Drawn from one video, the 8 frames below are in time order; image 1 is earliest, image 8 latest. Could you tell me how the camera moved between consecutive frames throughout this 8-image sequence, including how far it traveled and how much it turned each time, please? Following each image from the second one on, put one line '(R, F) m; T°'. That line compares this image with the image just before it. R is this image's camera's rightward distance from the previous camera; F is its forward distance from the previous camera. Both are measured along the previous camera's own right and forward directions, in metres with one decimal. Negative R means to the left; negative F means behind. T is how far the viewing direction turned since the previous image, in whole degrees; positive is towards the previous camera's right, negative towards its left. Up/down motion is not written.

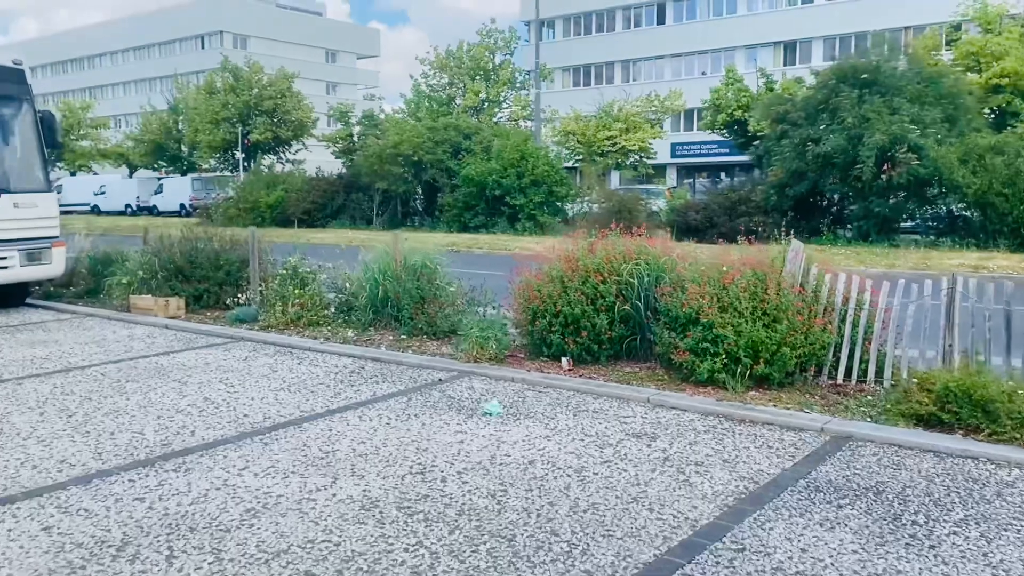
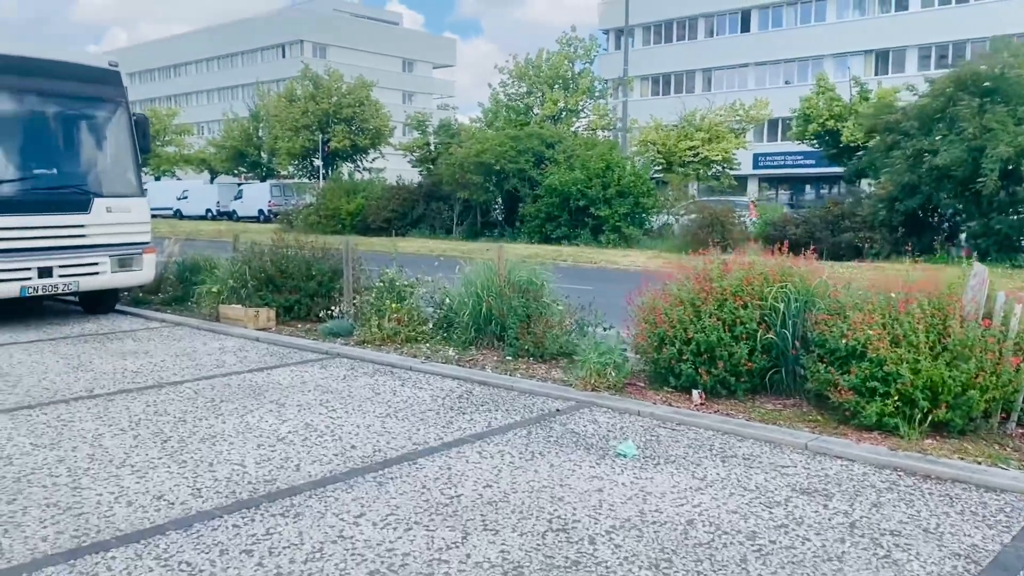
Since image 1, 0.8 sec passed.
(-0.4, +0.7) m; -4°
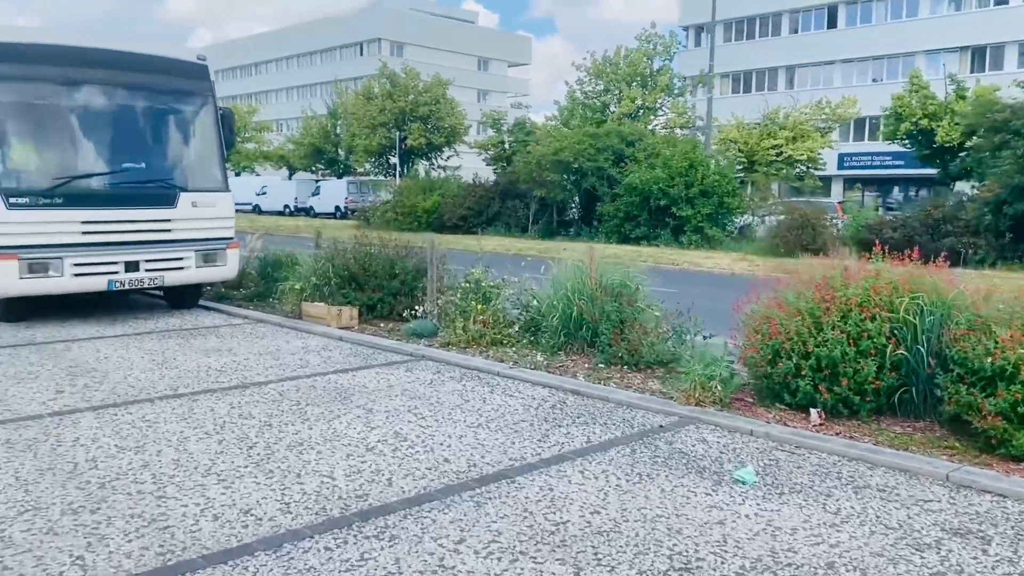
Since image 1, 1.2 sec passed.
(-0.2, +0.4) m; -5°
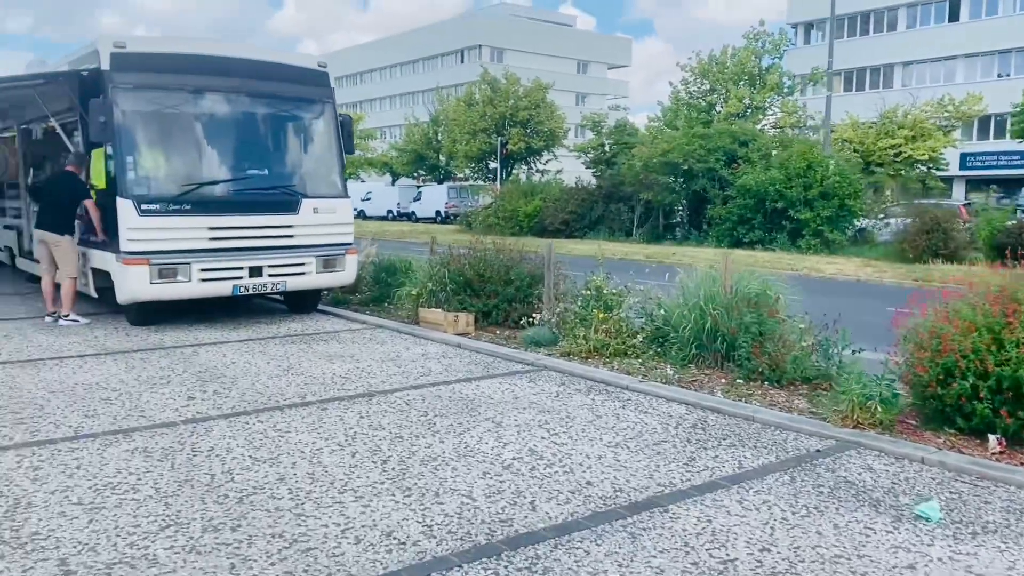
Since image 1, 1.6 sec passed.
(-0.3, +0.3) m; -6°
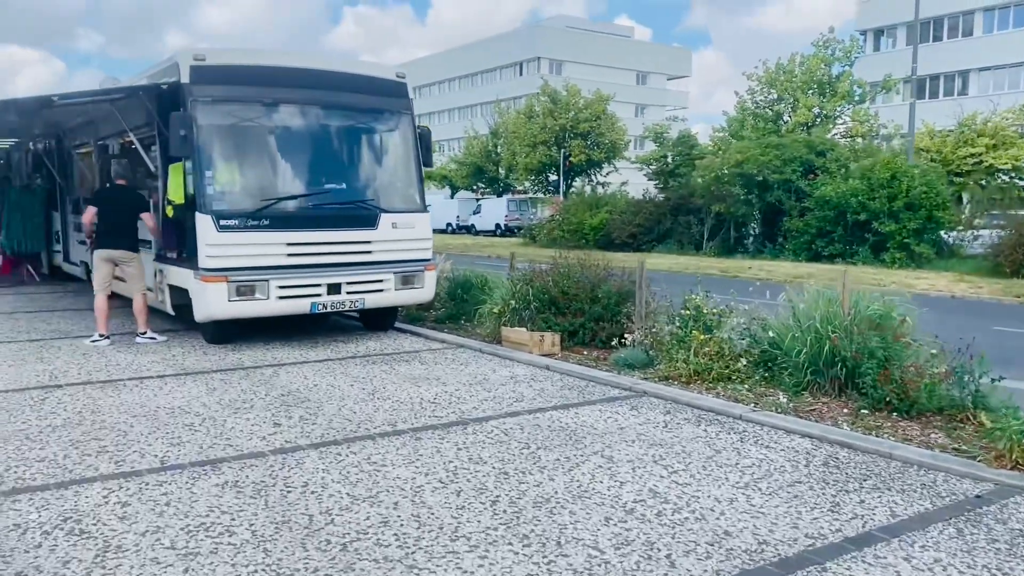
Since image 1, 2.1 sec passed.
(-0.4, +0.4) m; -4°
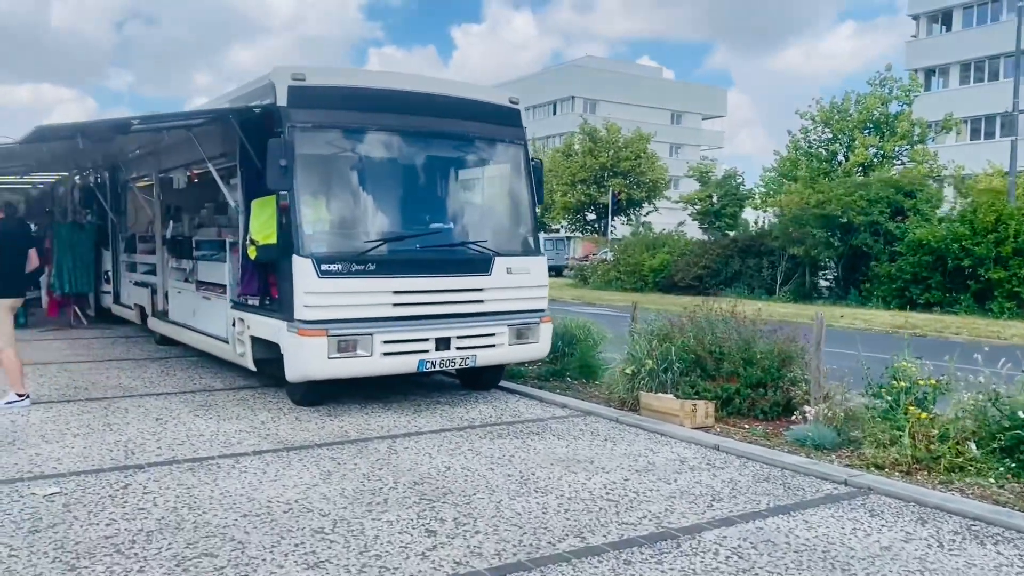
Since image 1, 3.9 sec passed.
(-1.1, +1.4) m; -1°
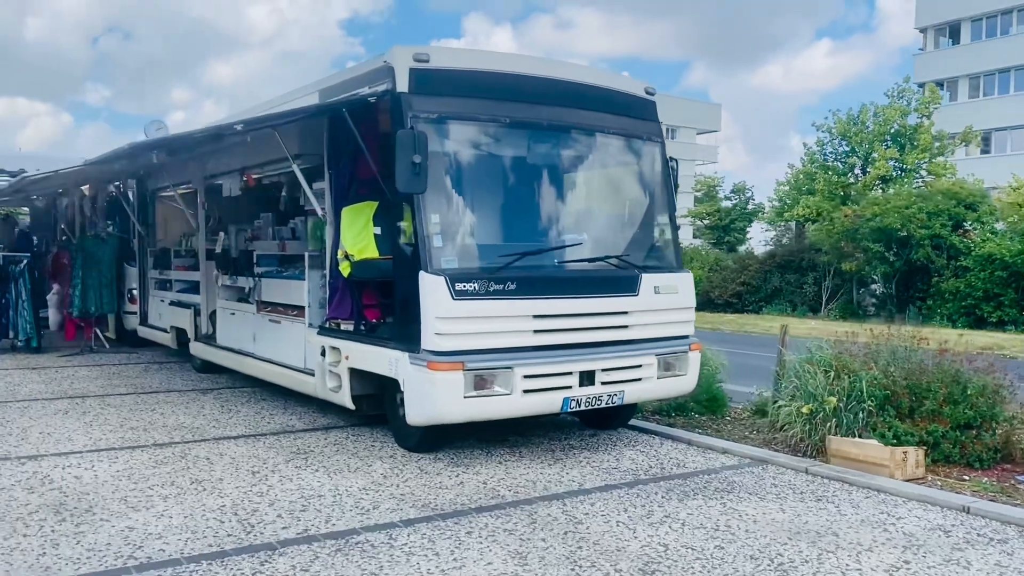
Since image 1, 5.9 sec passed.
(-1.4, +1.4) m; +1°
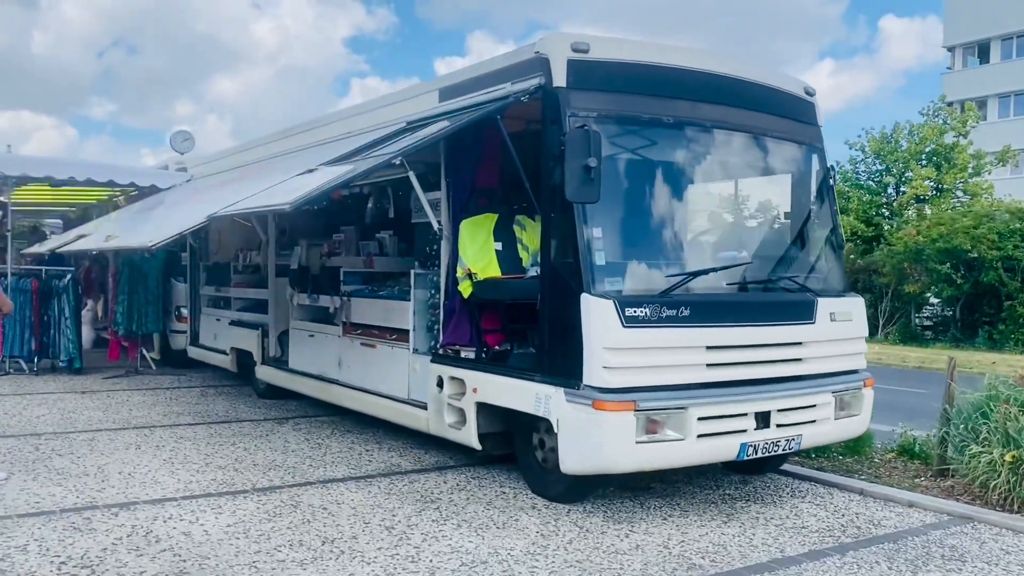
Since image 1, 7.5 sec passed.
(-1.1, +0.9) m; 0°
